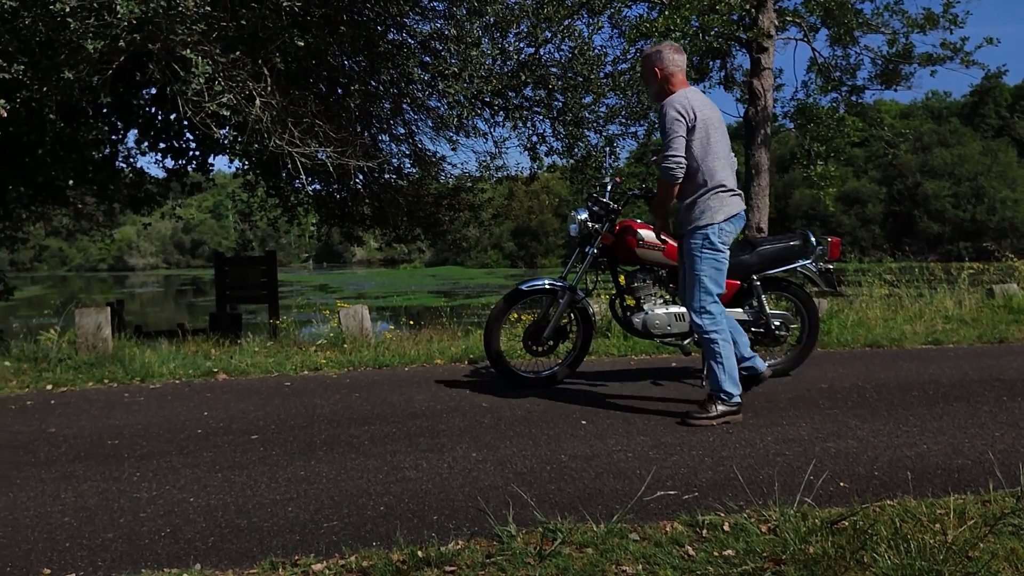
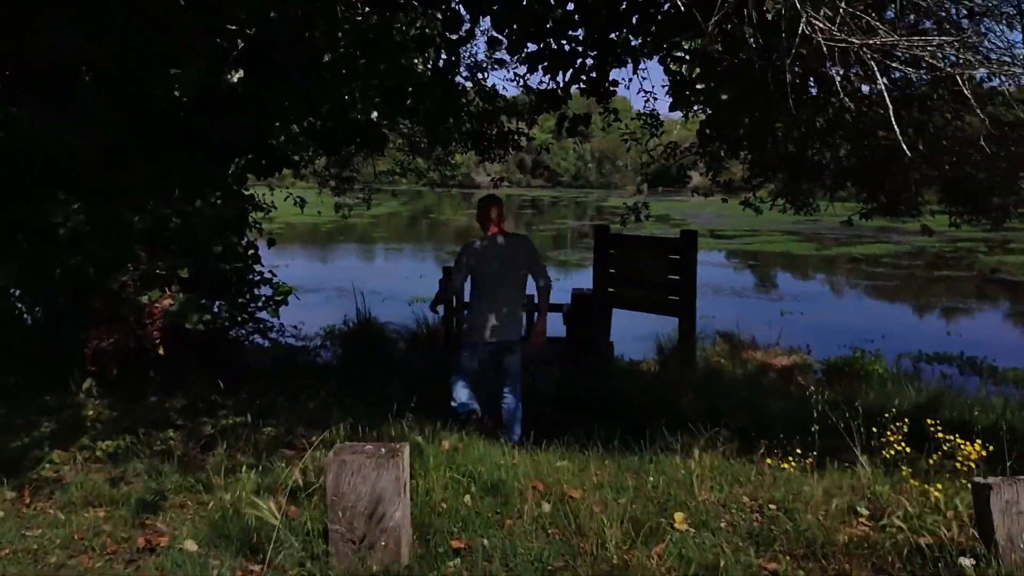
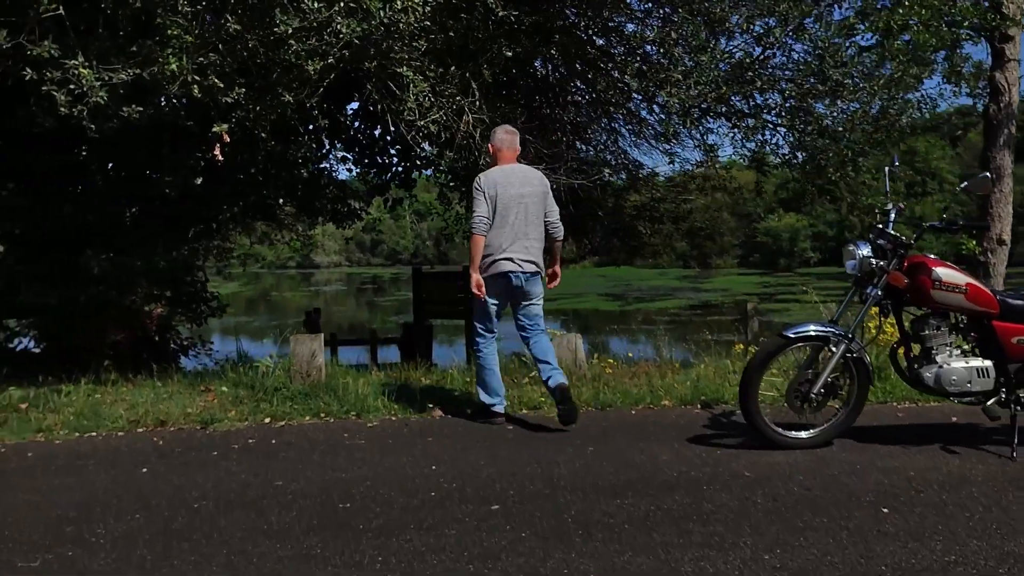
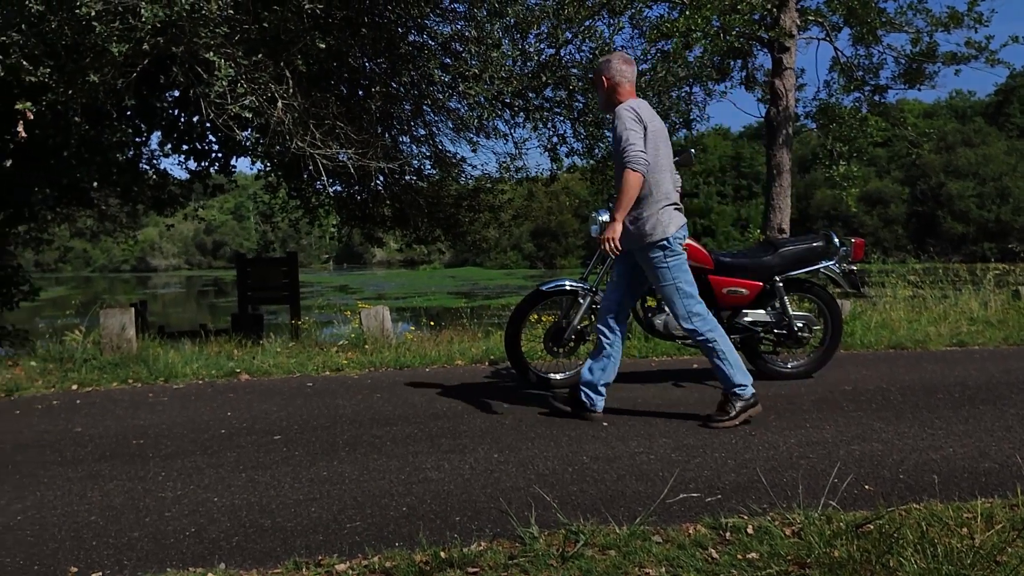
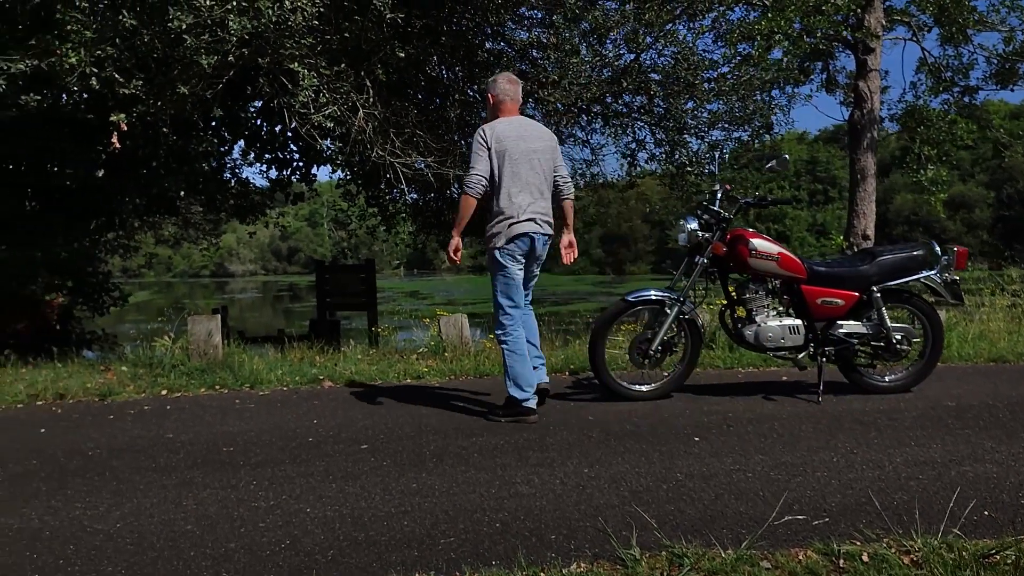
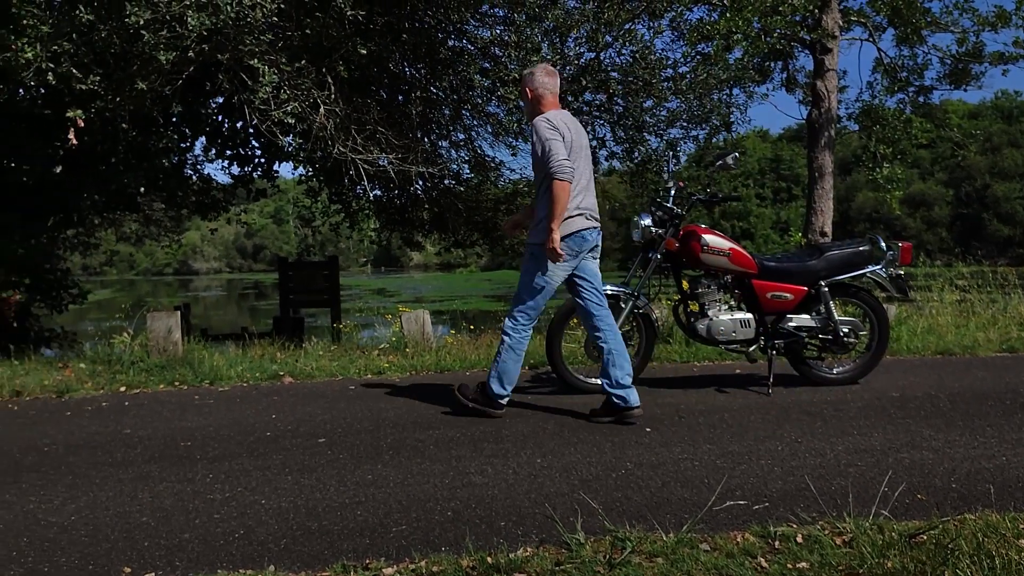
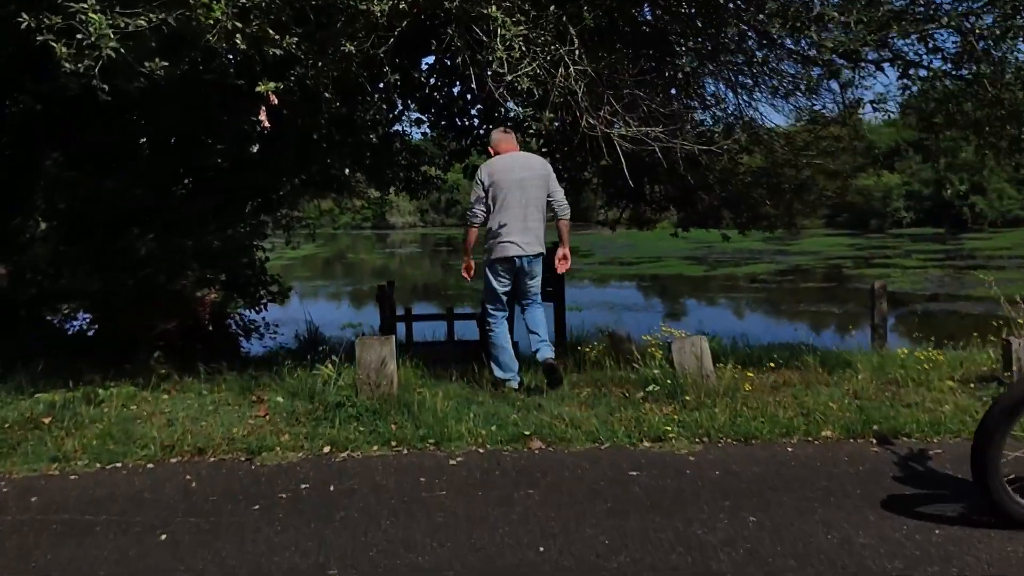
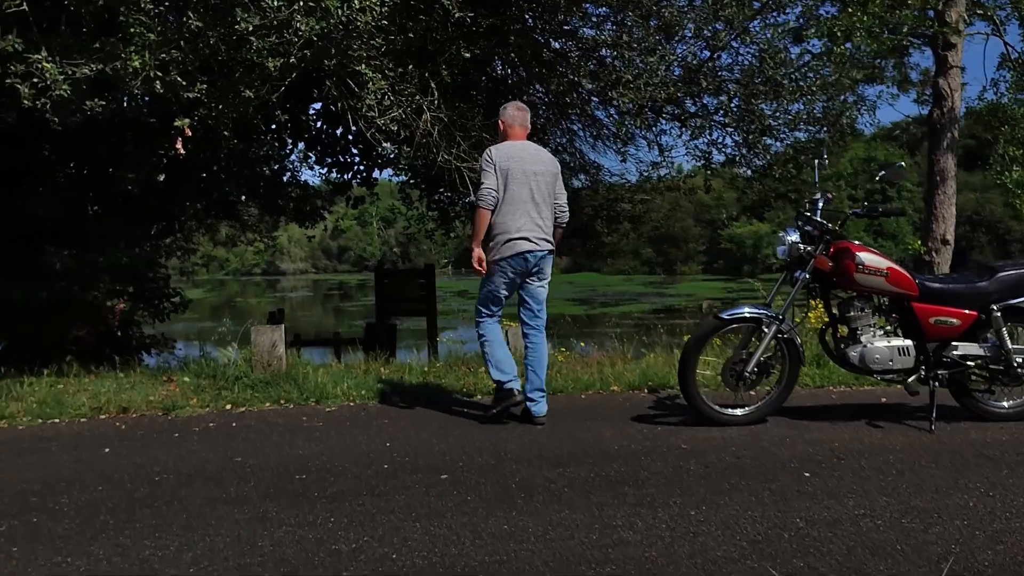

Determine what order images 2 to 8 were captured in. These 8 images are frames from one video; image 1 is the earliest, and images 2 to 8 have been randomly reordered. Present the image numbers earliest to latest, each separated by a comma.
4, 6, 5, 8, 3, 7, 2
